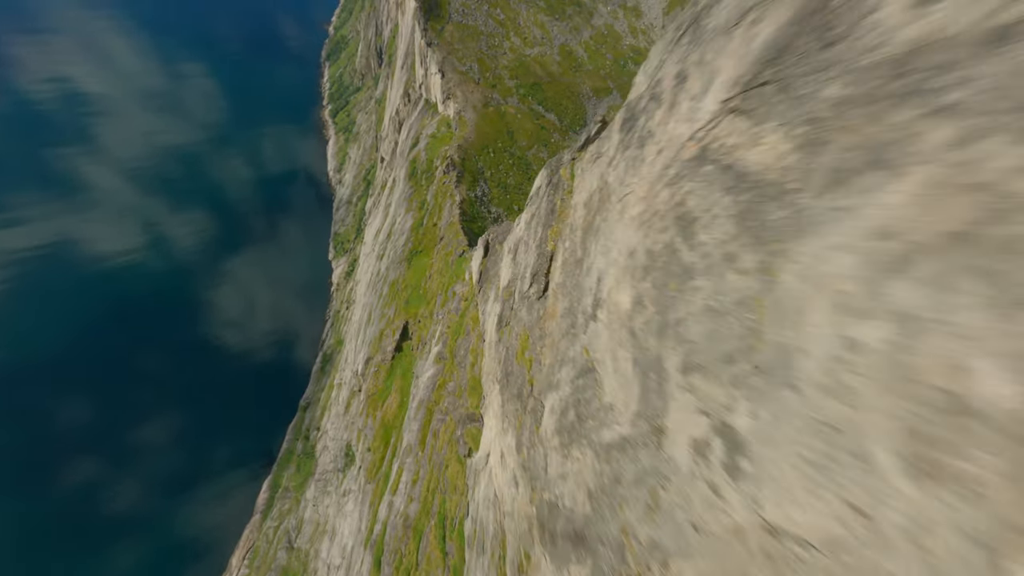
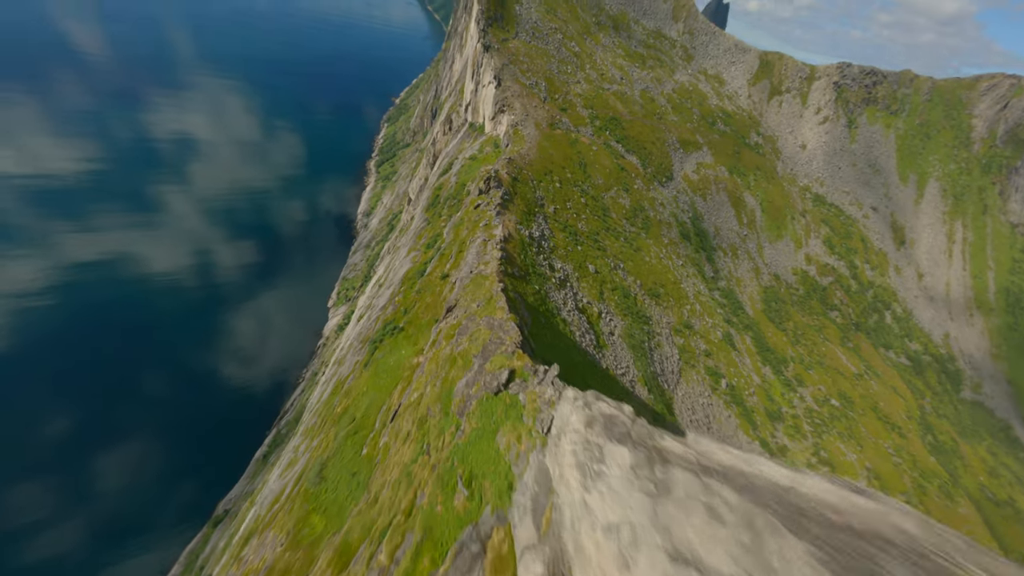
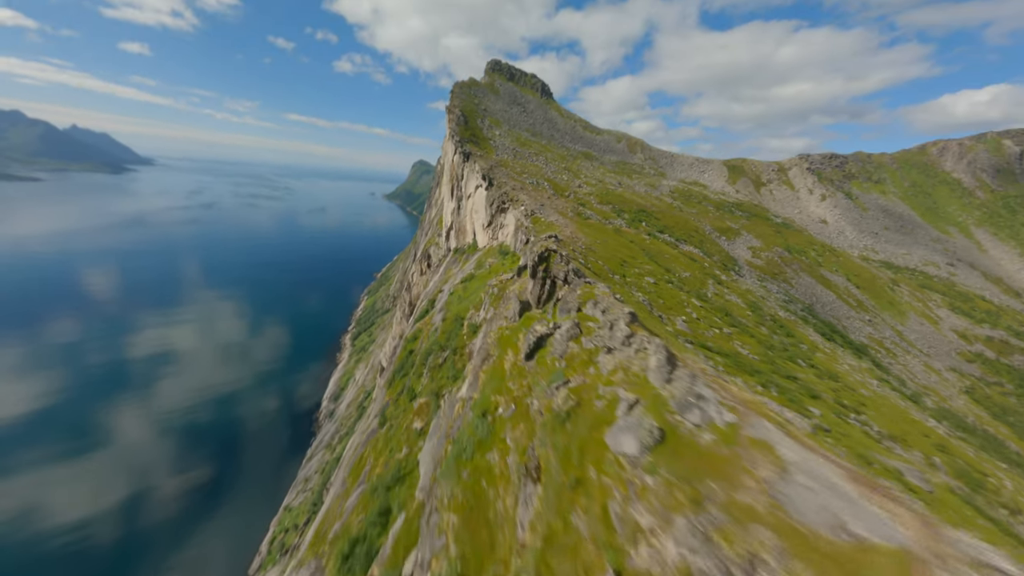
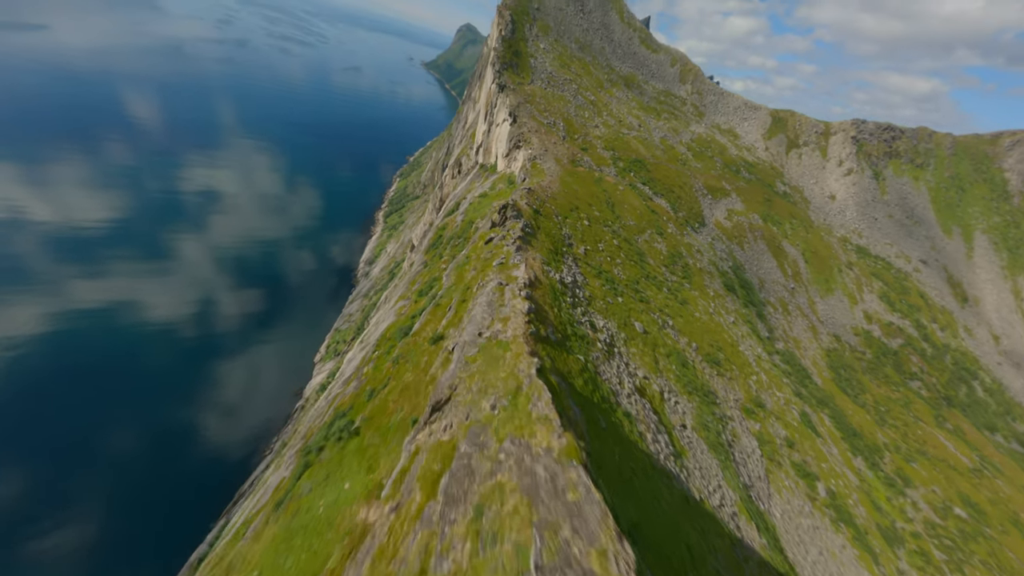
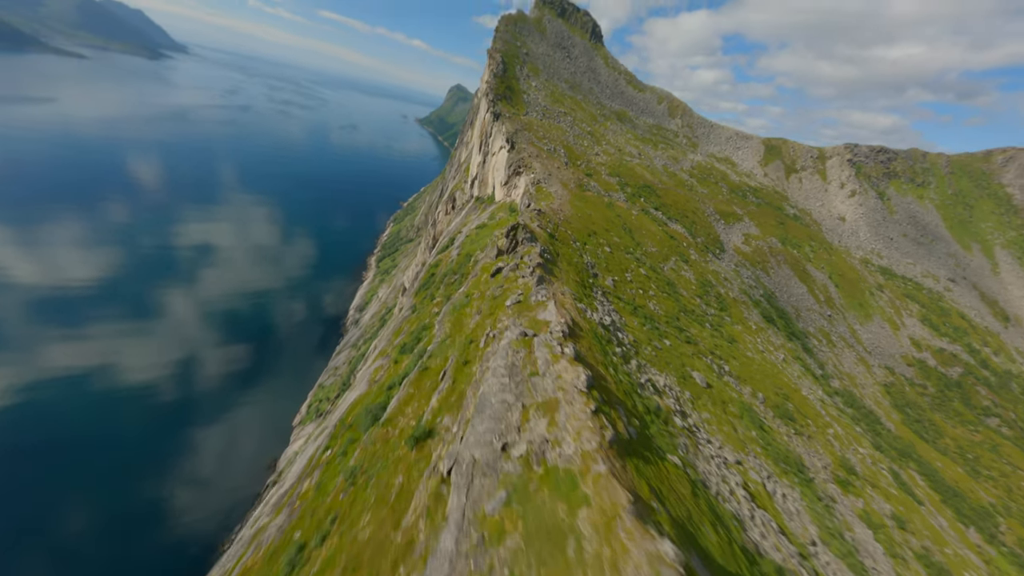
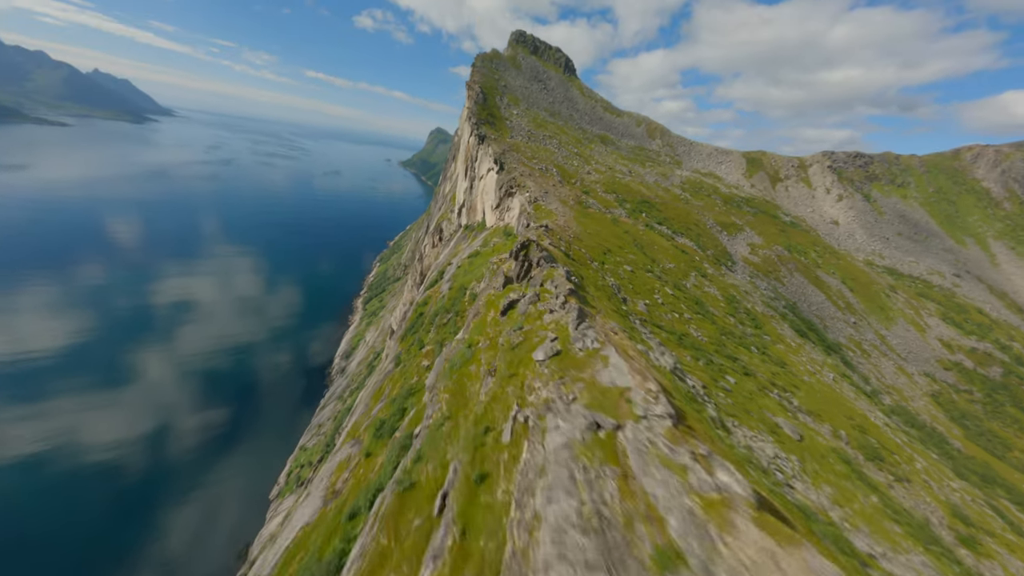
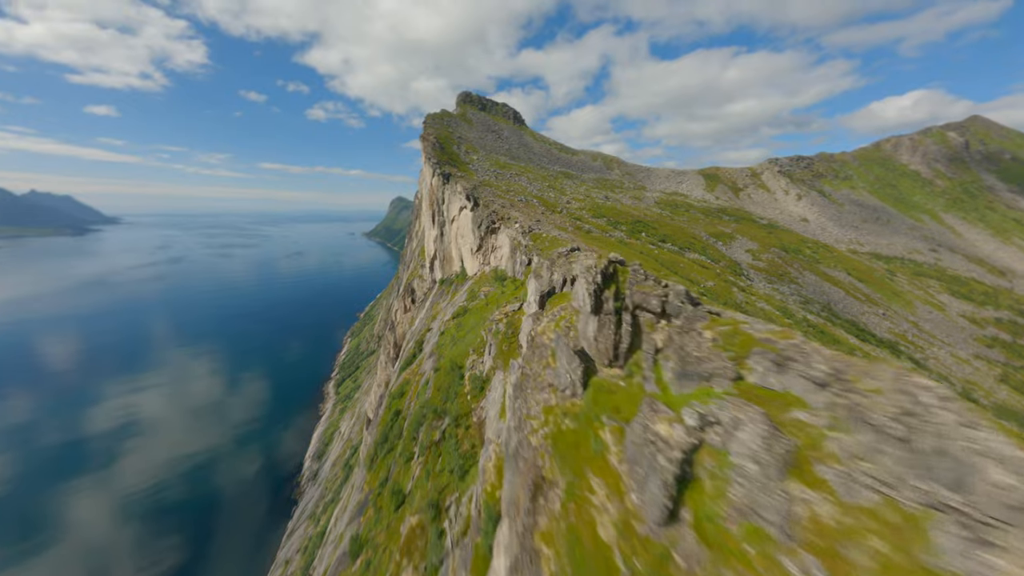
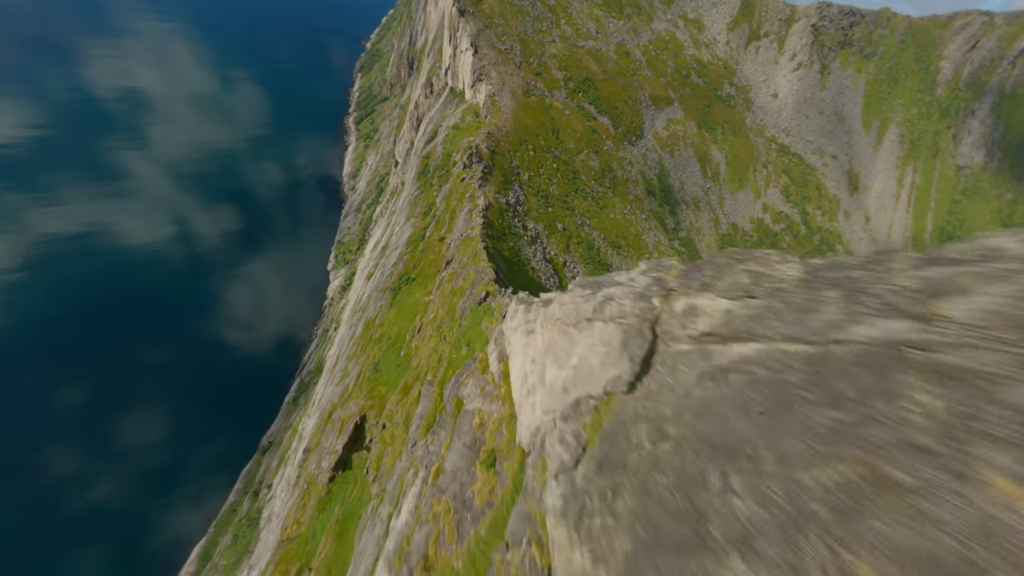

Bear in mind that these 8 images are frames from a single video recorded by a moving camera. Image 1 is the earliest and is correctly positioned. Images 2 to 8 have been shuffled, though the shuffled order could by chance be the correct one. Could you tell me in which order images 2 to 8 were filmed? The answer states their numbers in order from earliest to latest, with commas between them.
8, 2, 4, 5, 6, 3, 7
